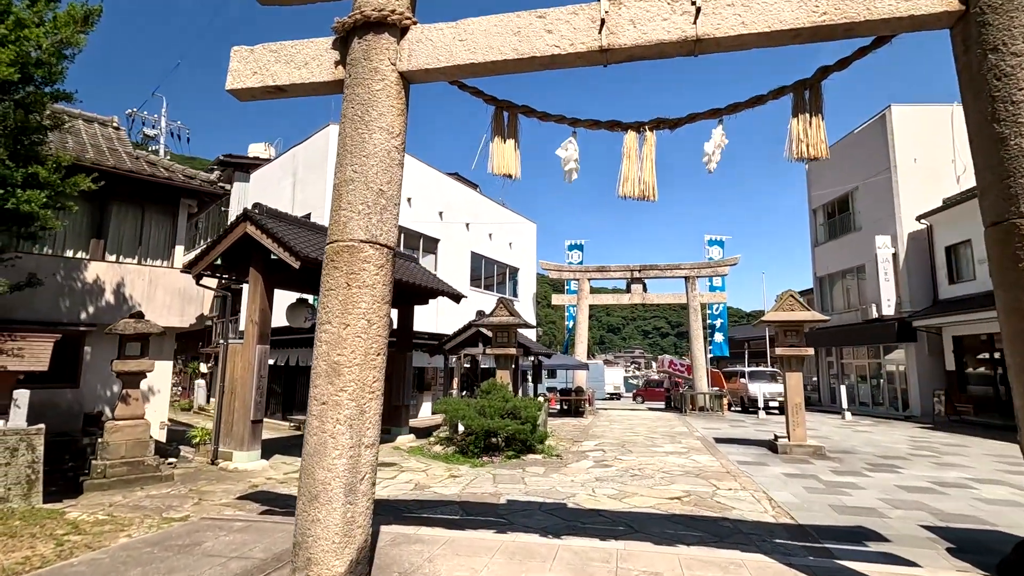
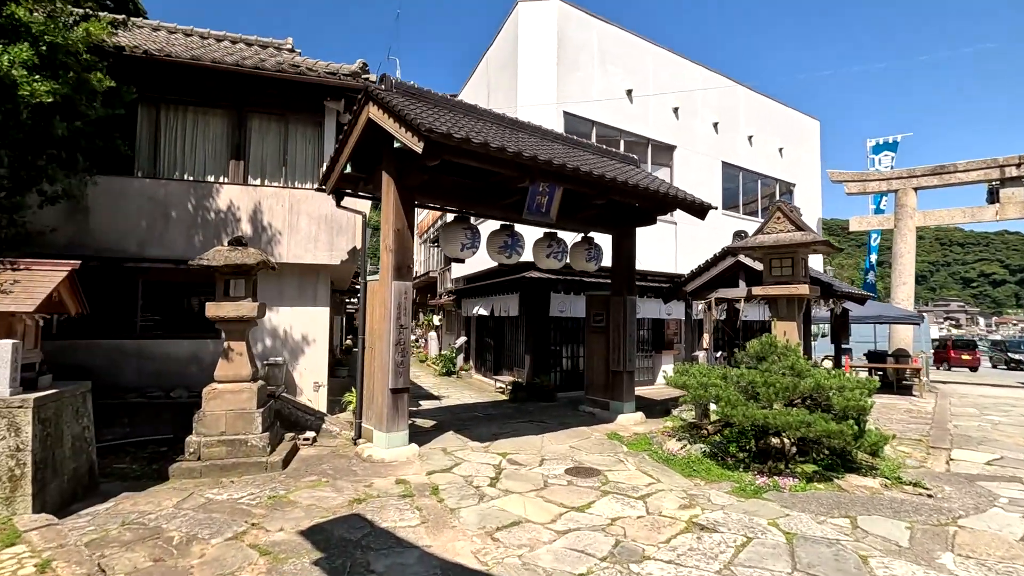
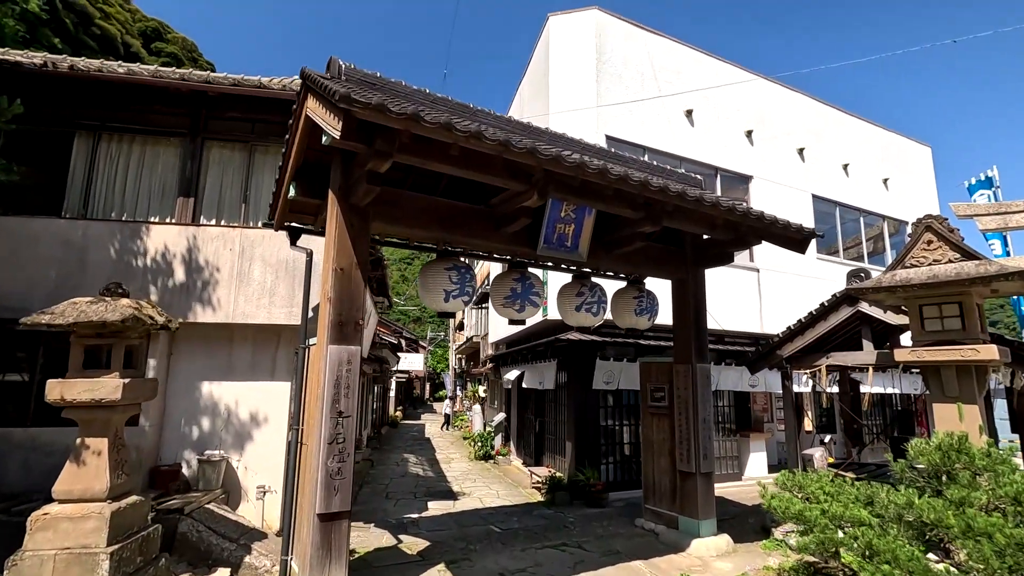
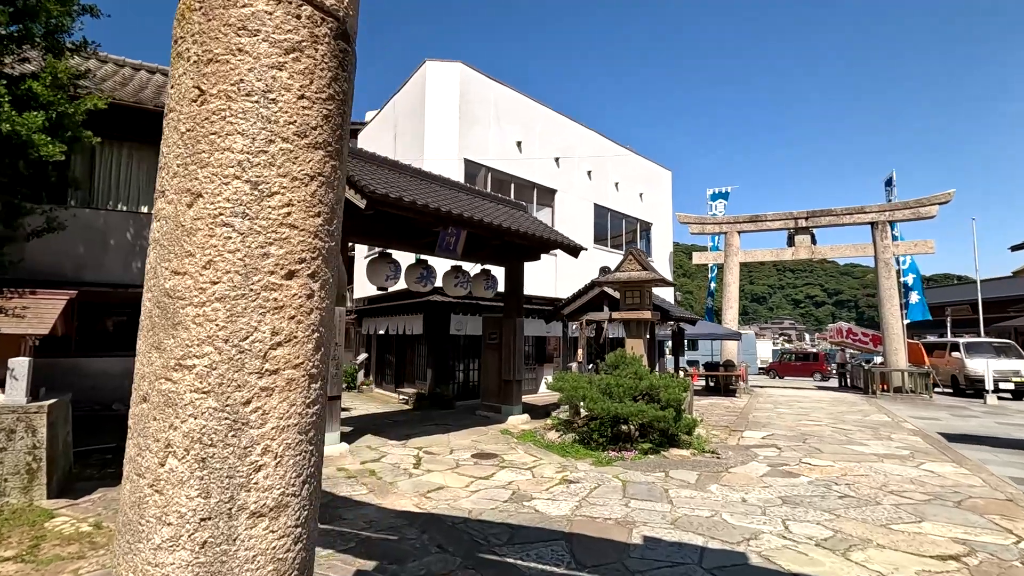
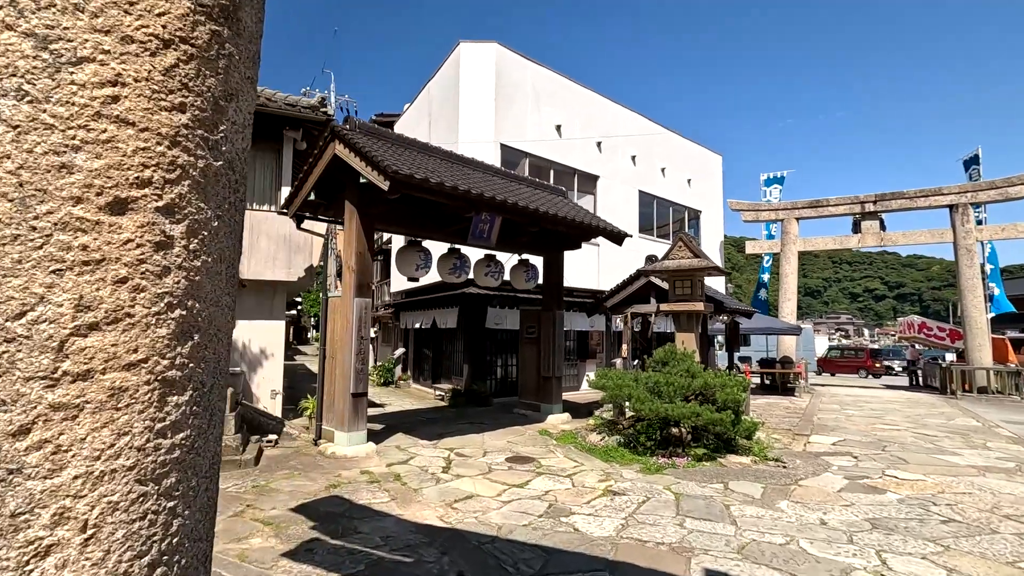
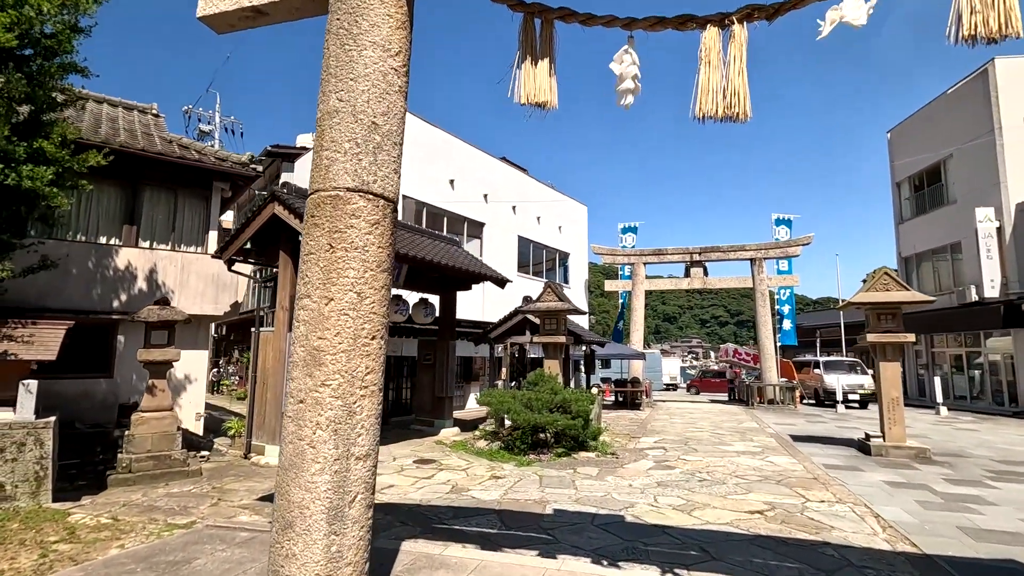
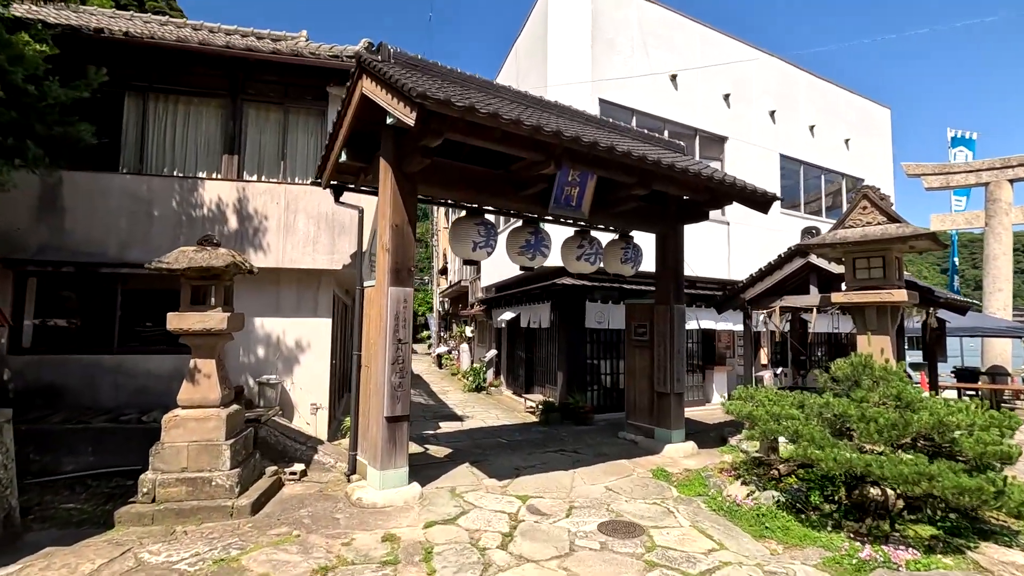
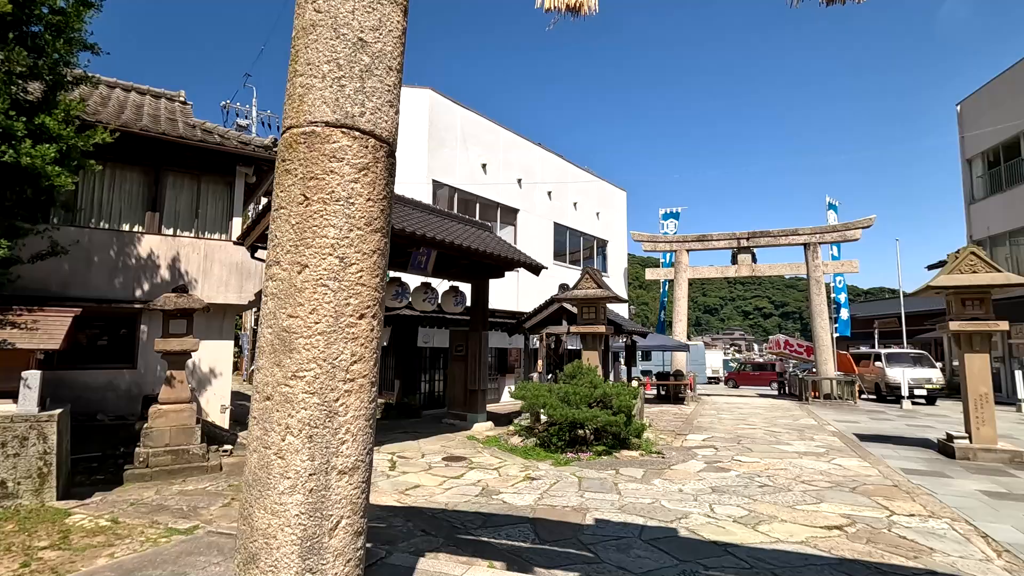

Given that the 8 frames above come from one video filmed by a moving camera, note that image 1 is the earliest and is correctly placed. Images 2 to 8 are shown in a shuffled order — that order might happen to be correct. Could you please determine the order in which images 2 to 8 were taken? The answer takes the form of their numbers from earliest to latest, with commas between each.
6, 8, 4, 5, 2, 7, 3
